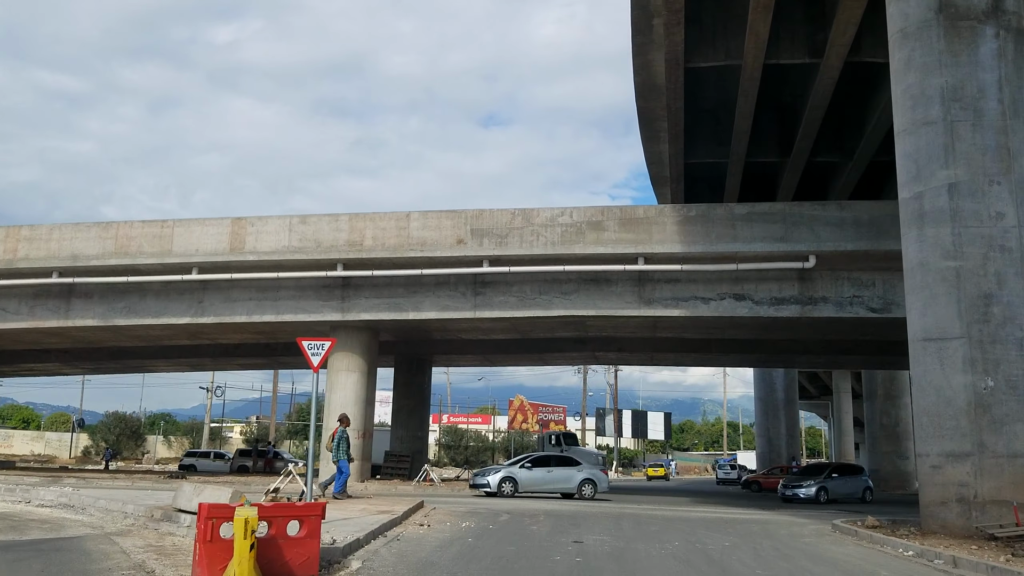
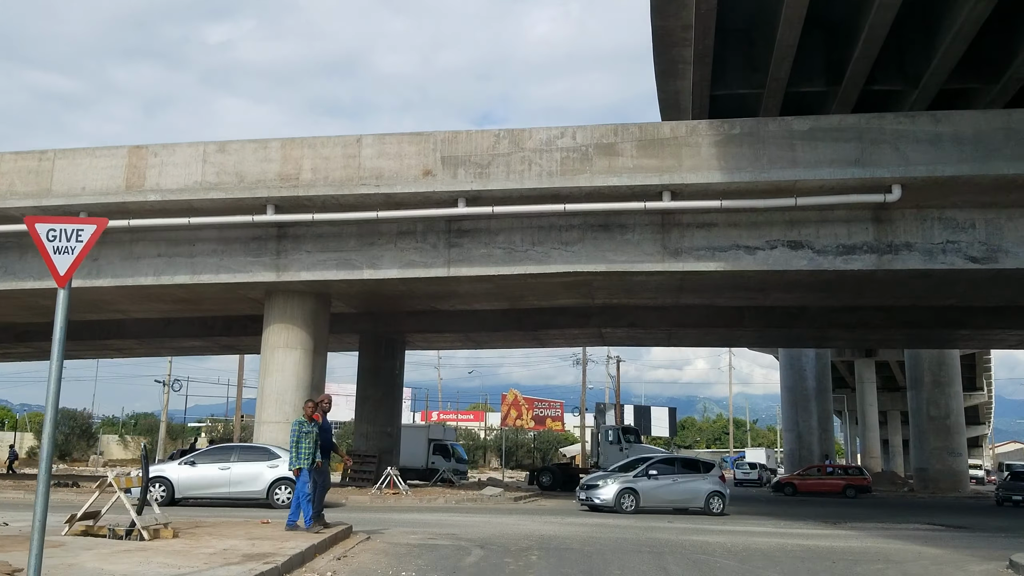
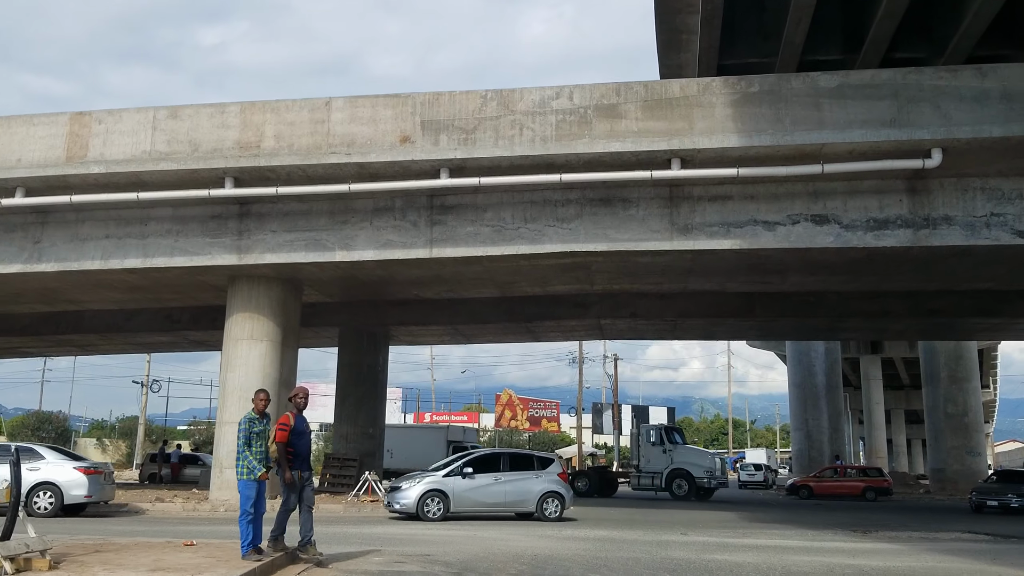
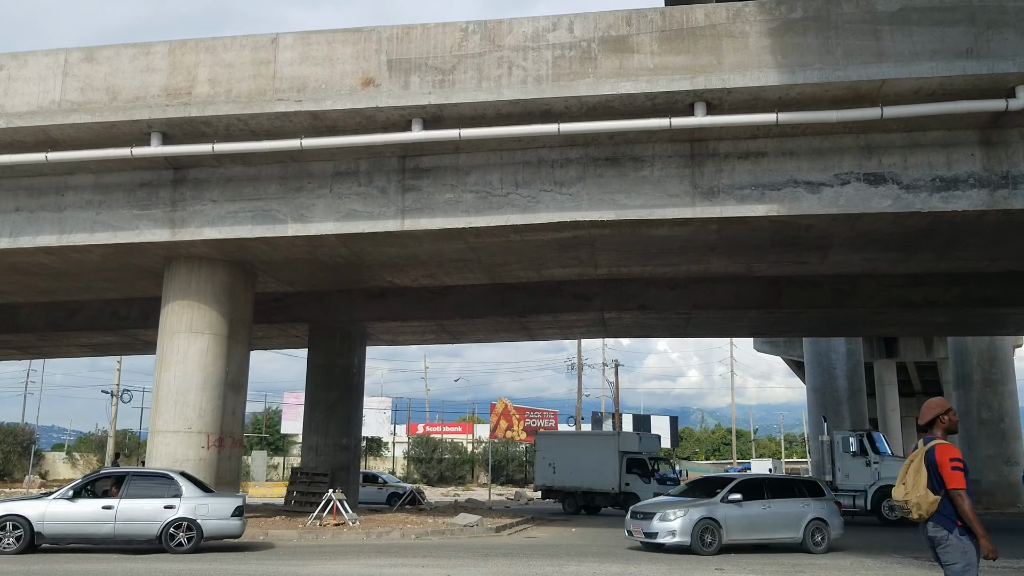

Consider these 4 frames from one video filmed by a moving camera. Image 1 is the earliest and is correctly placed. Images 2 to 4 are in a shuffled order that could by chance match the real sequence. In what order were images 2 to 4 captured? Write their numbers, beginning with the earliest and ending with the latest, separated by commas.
2, 3, 4
